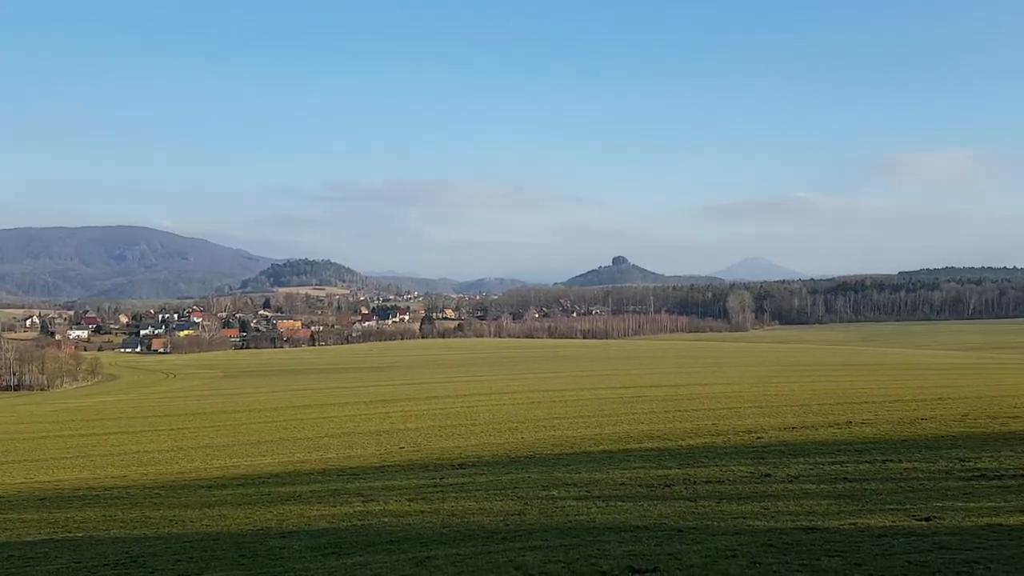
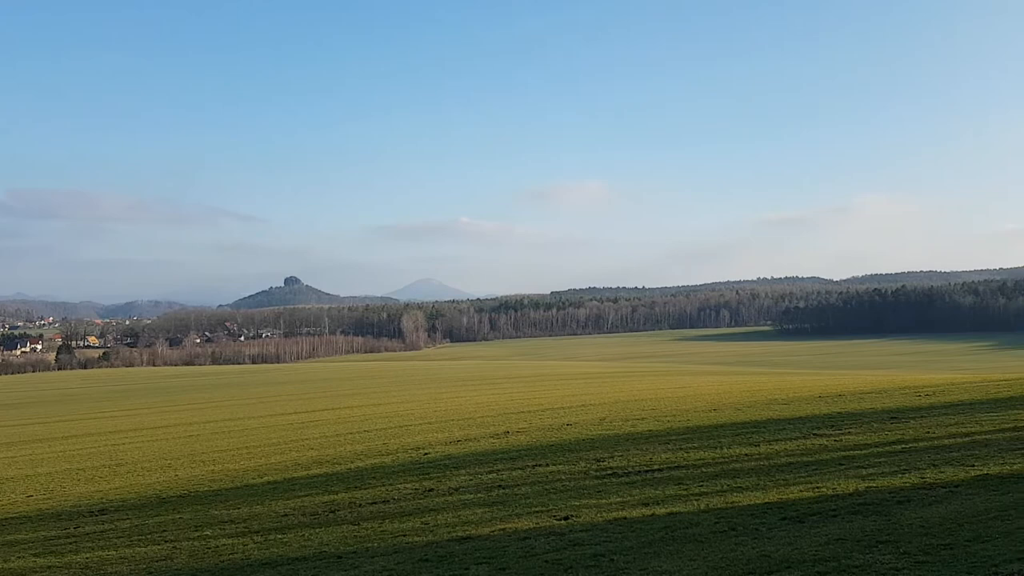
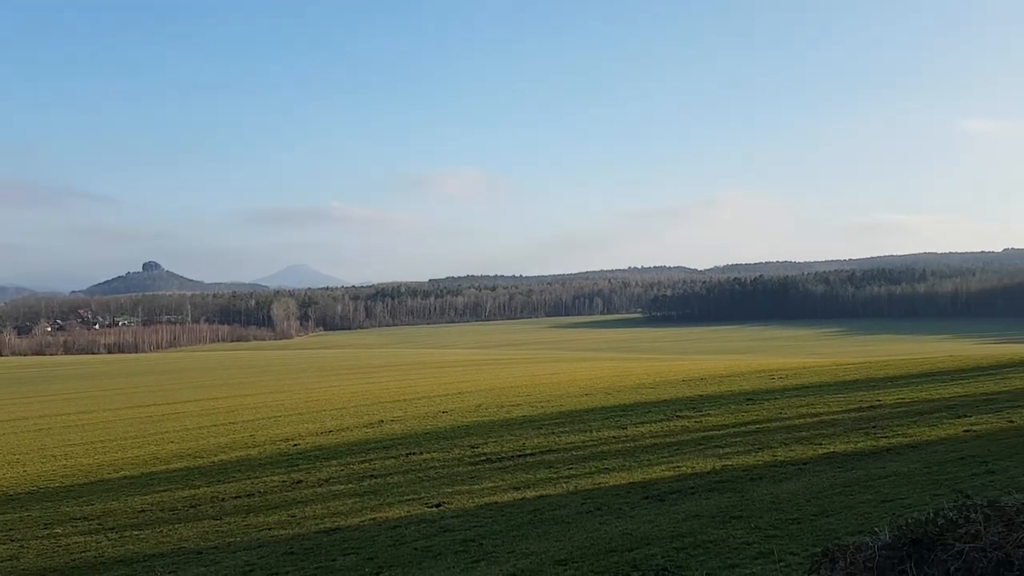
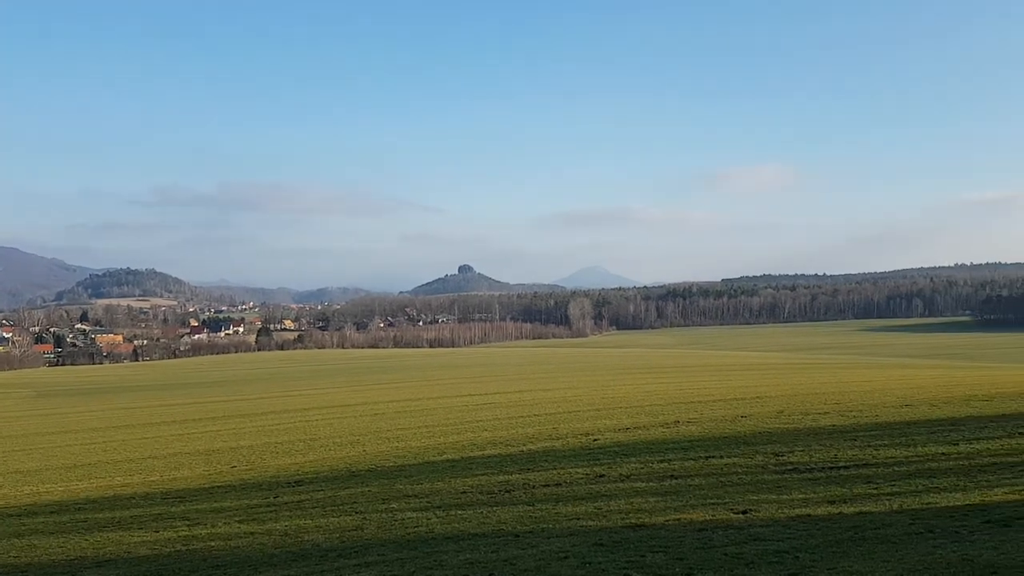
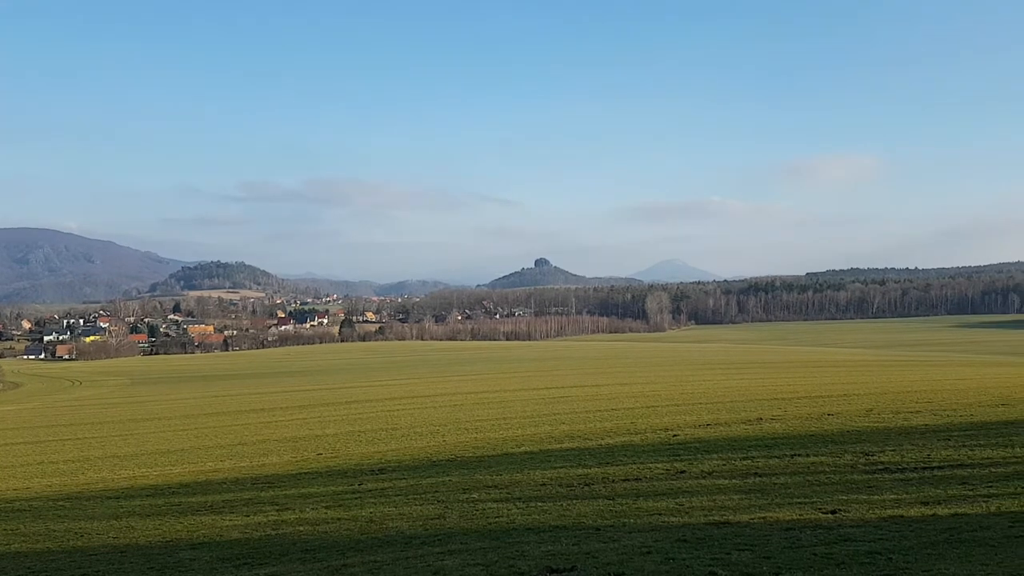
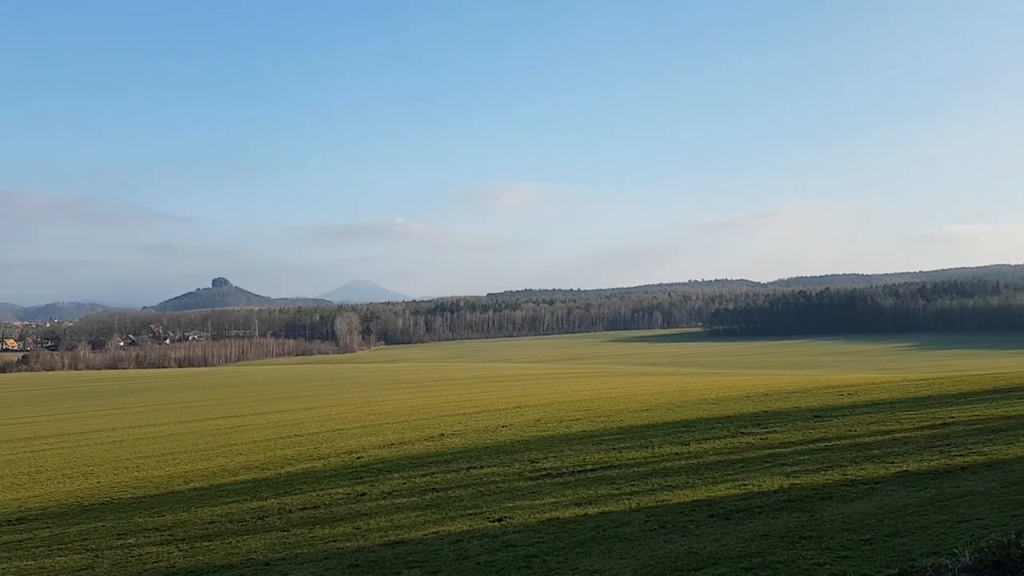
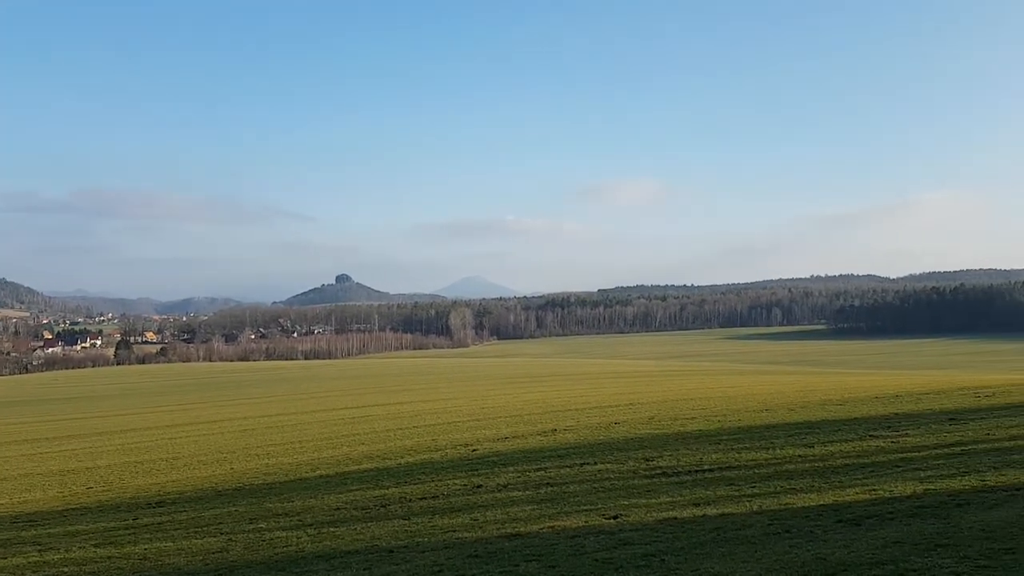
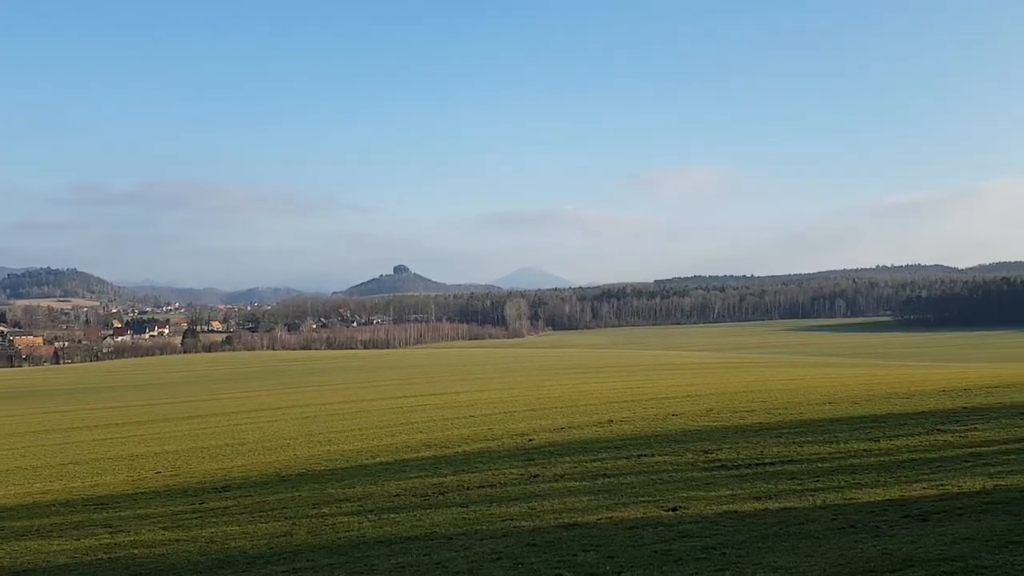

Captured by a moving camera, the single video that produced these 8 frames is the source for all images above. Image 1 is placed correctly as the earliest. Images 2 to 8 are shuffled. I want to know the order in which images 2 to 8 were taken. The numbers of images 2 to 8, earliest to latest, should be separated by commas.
5, 4, 8, 7, 2, 6, 3
